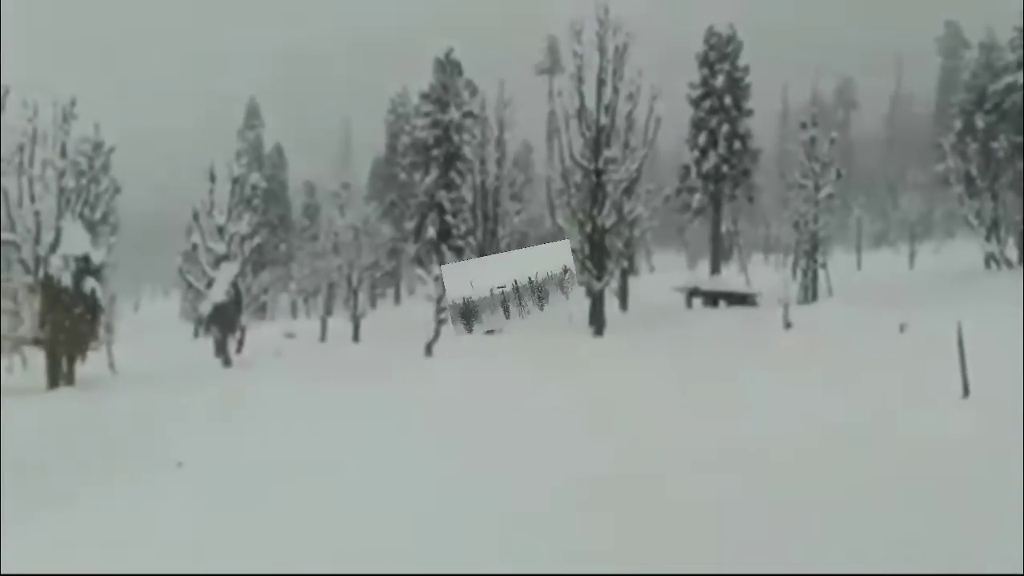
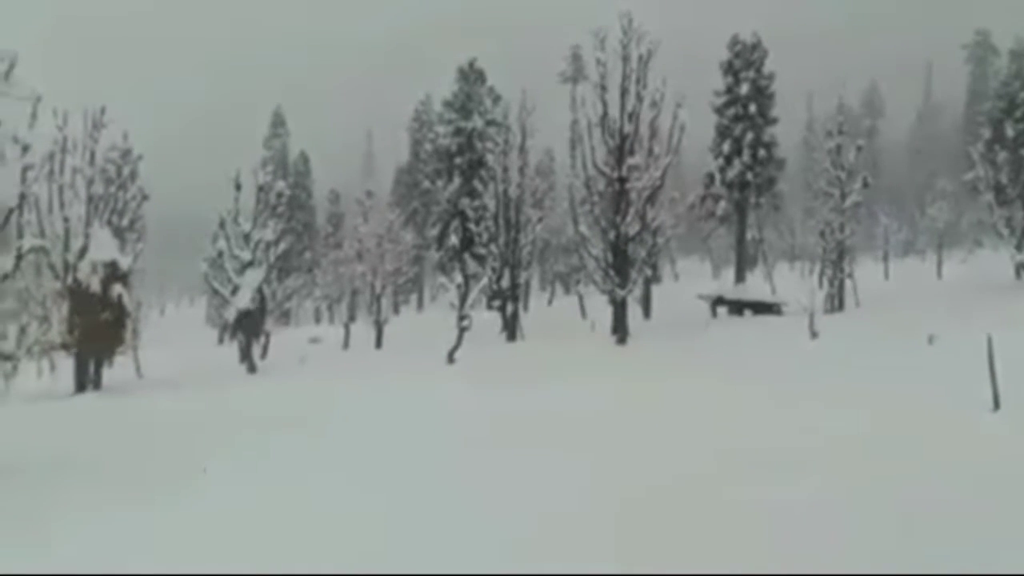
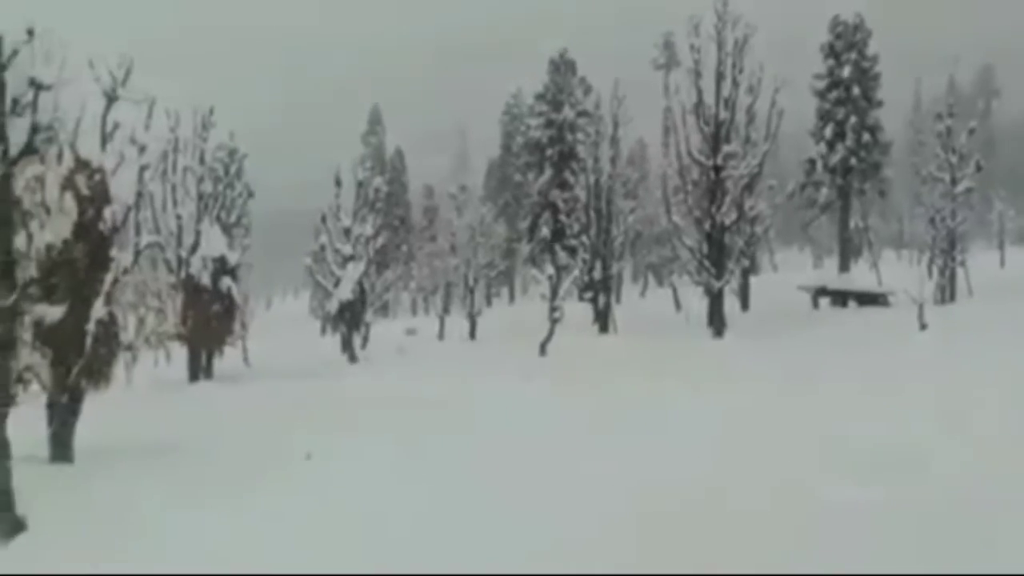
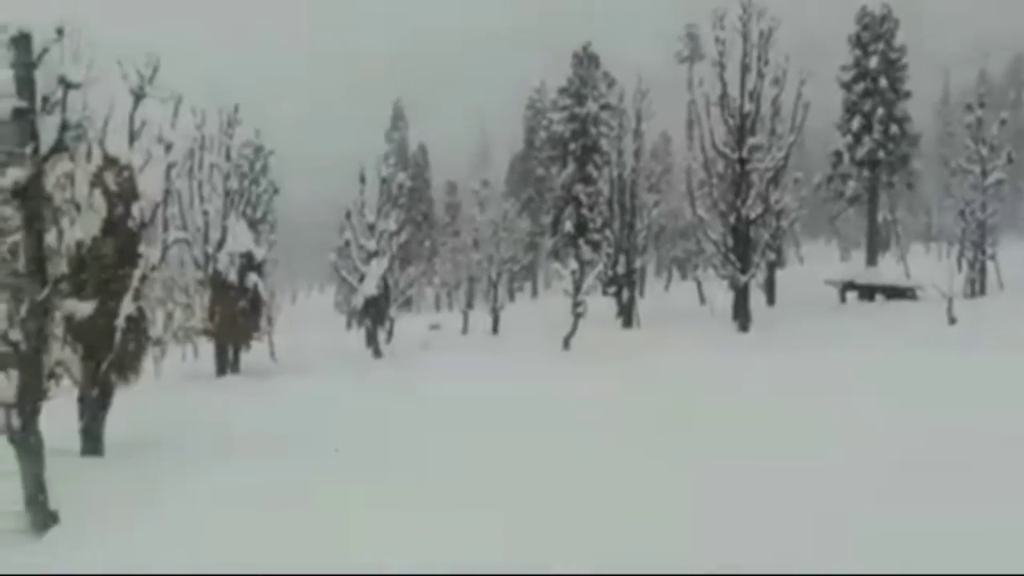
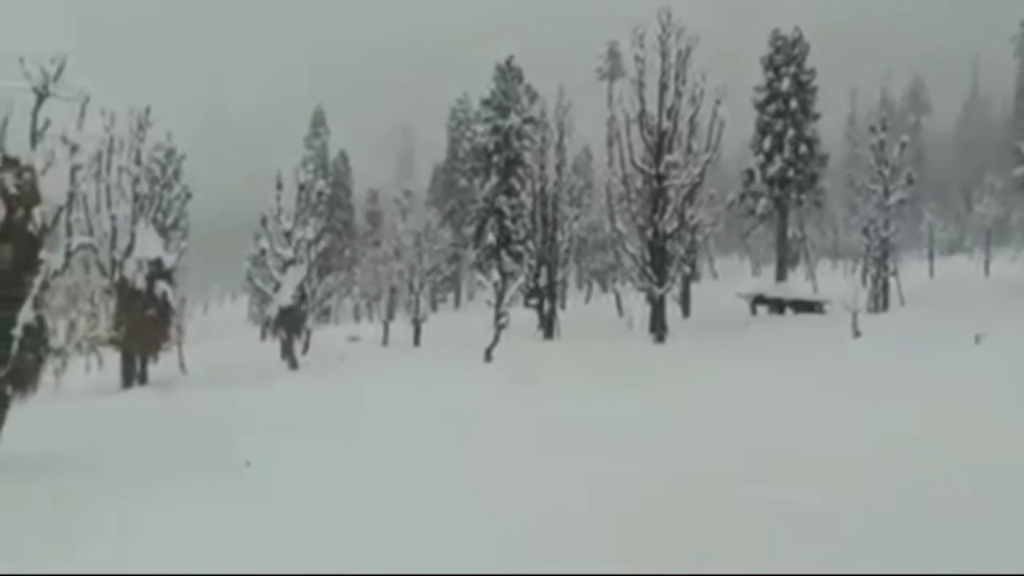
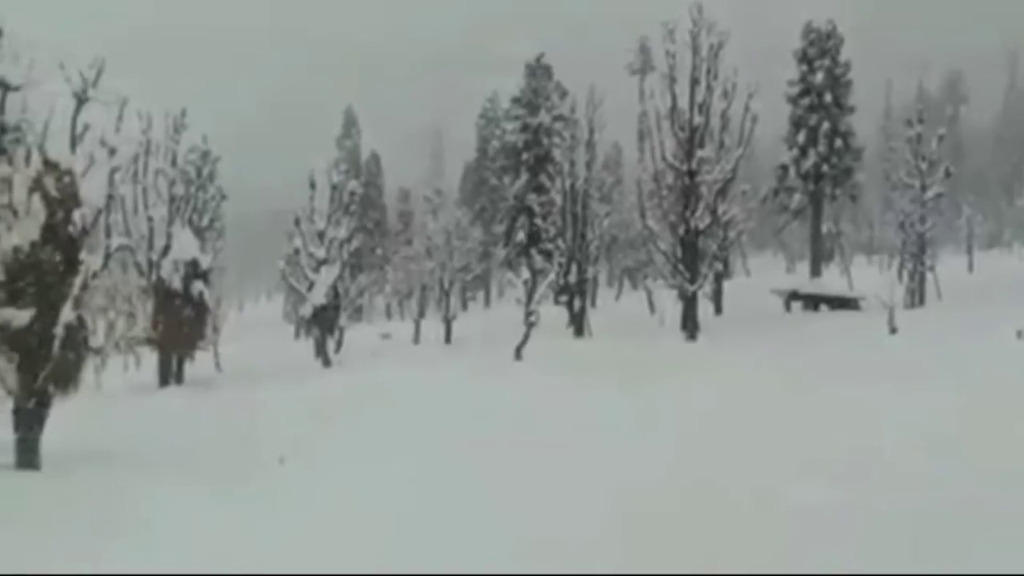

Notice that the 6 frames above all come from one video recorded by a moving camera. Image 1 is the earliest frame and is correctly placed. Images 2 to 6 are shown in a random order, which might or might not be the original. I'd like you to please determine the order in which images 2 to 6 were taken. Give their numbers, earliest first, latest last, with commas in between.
2, 5, 6, 3, 4
